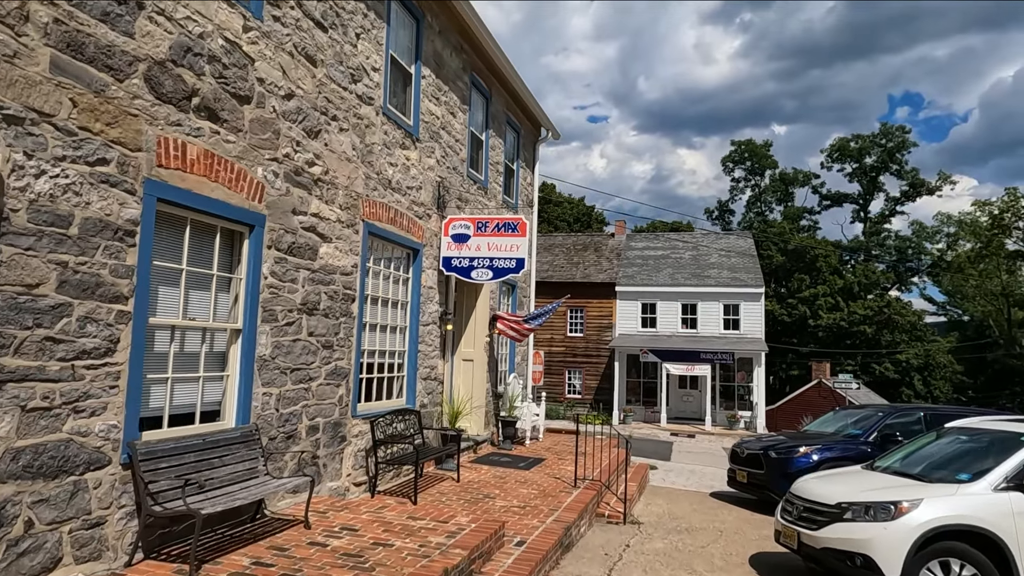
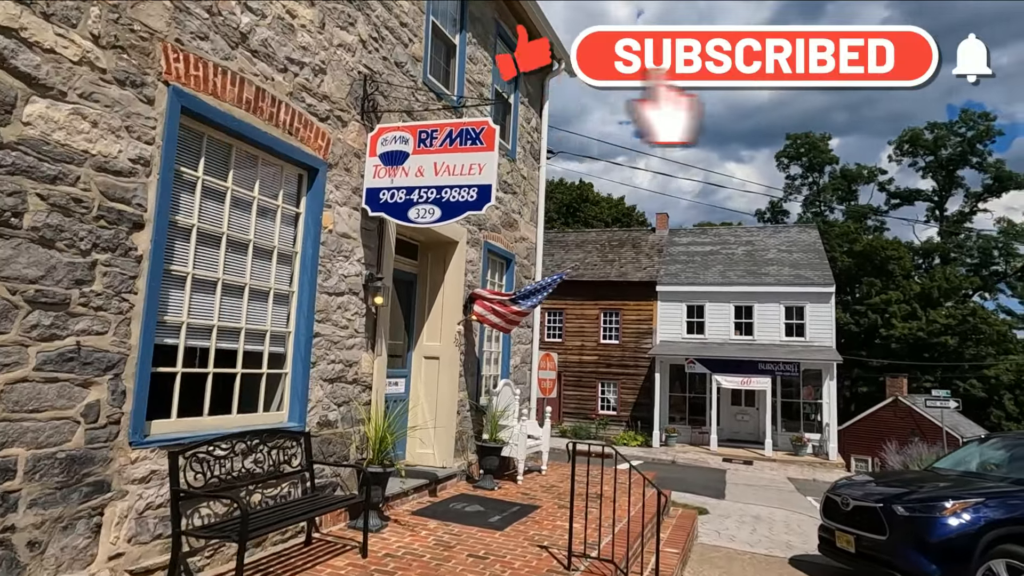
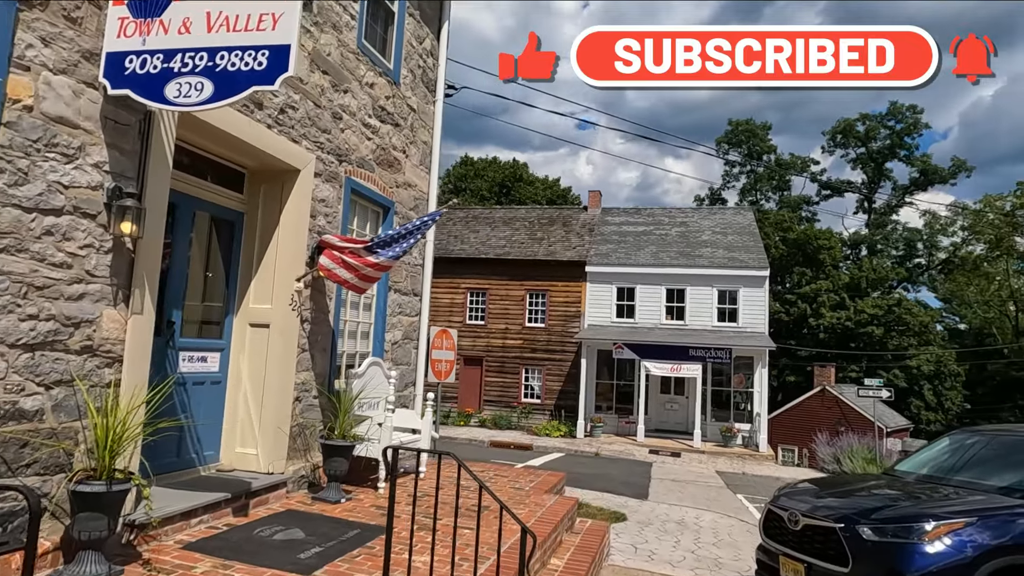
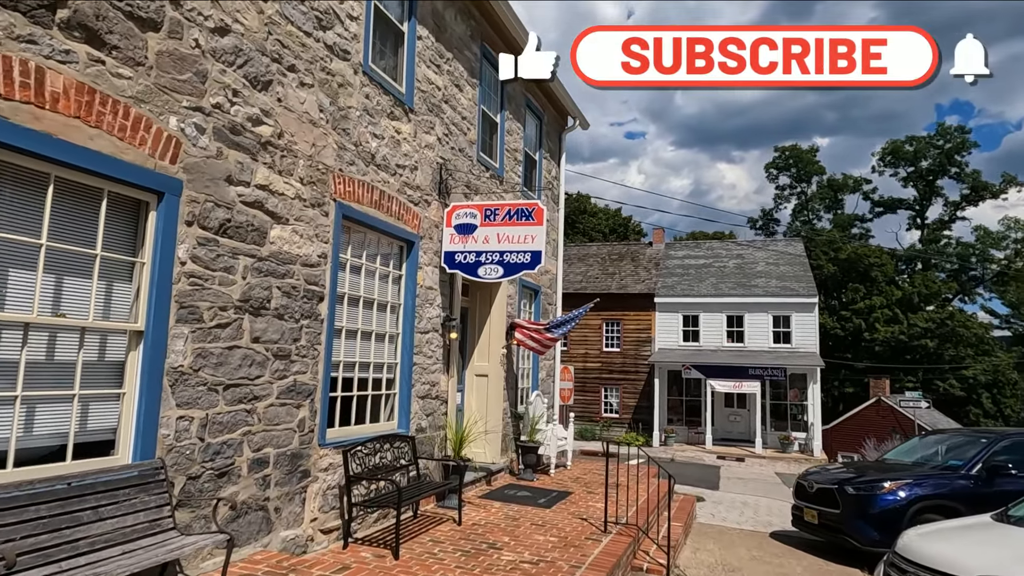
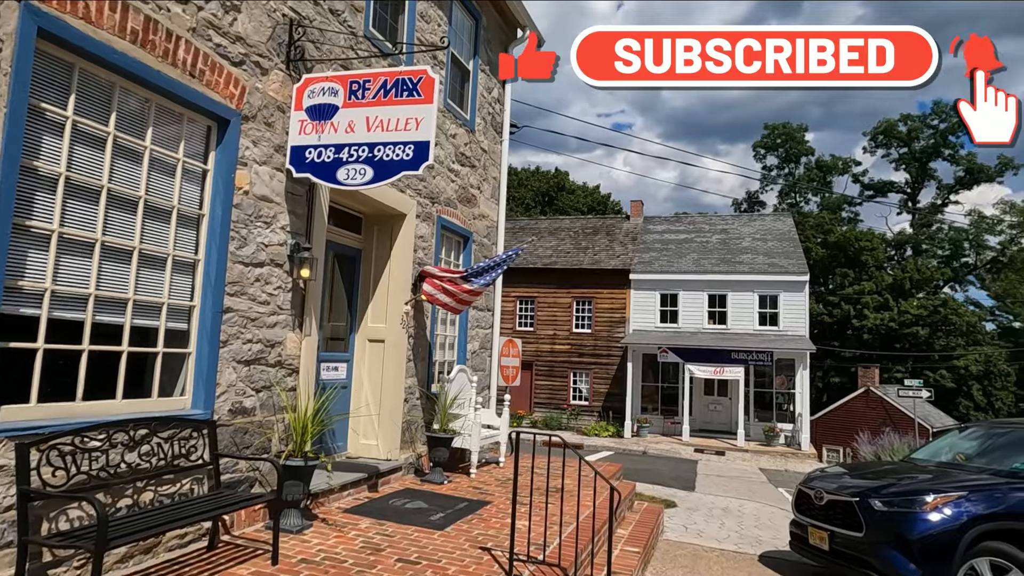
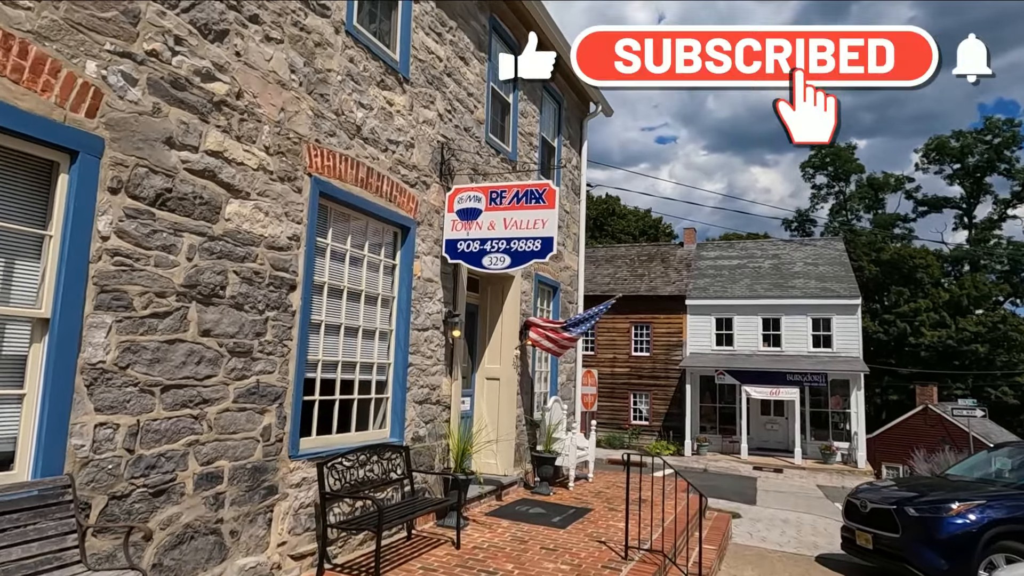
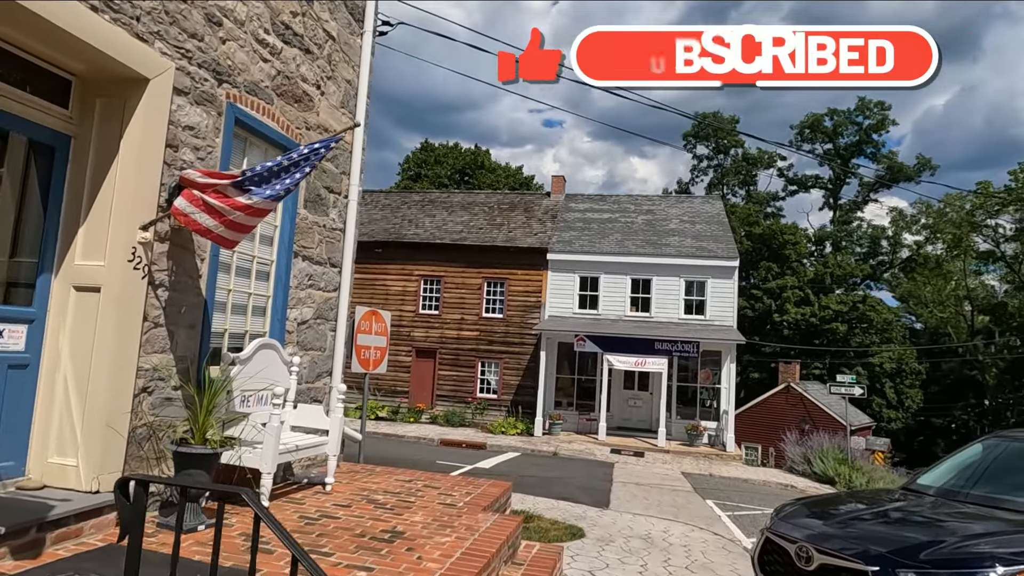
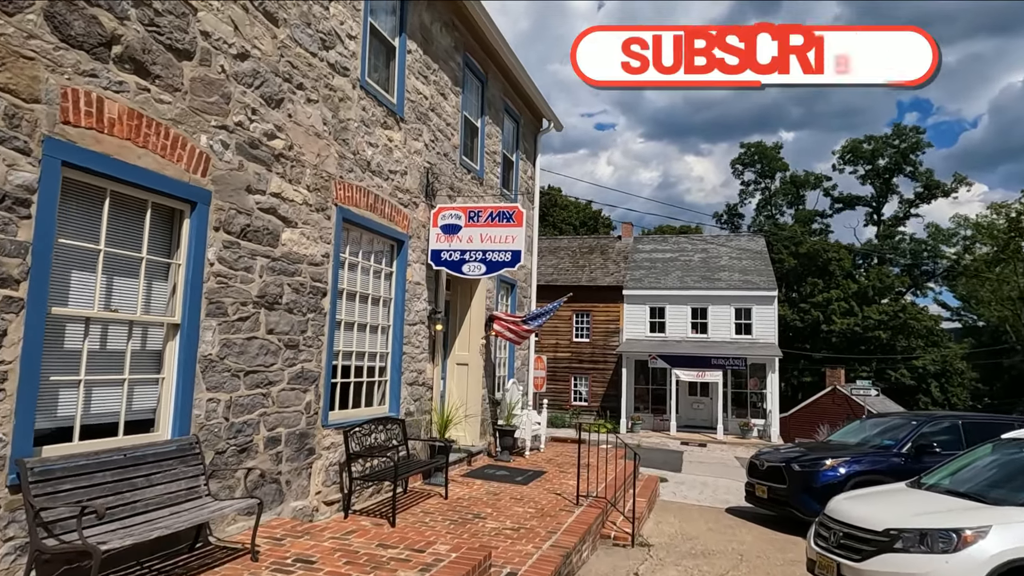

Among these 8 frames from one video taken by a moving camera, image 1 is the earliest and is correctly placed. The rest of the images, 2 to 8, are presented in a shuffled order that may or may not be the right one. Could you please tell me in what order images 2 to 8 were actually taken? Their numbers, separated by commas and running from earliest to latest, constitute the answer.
8, 4, 6, 2, 5, 3, 7
